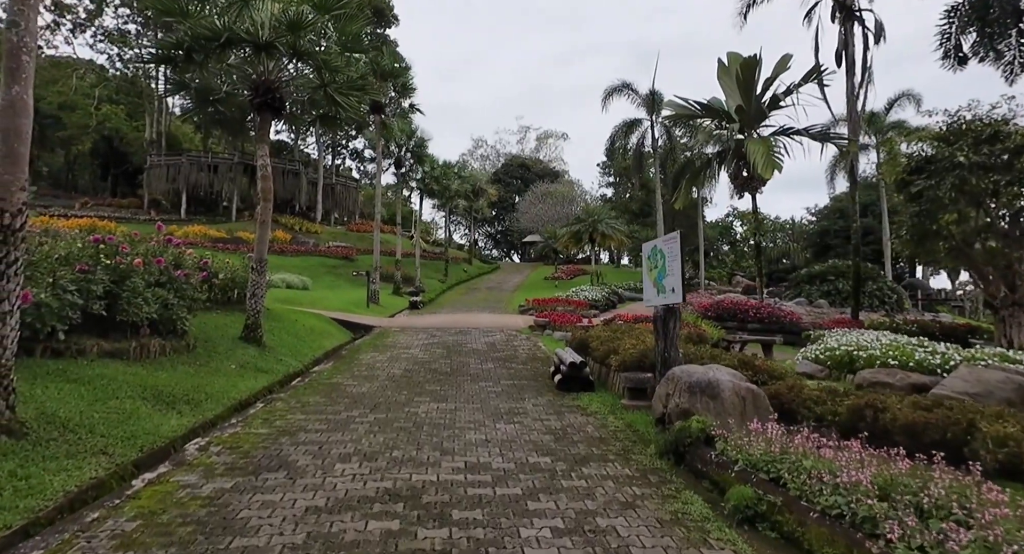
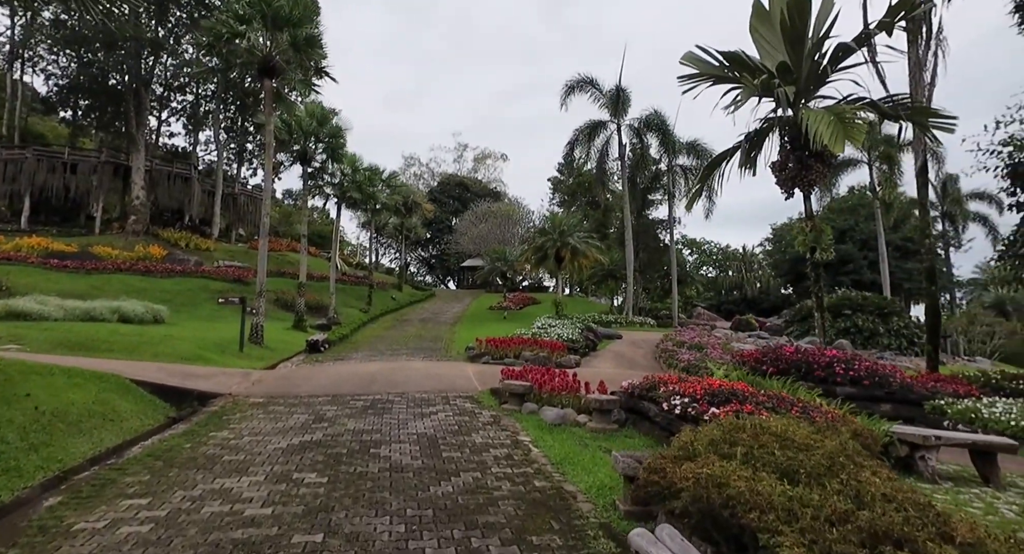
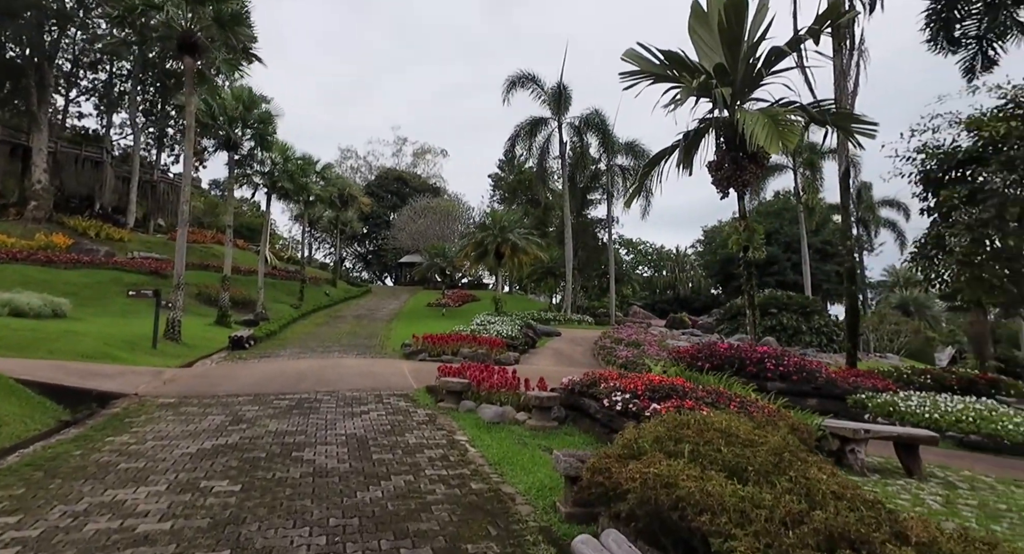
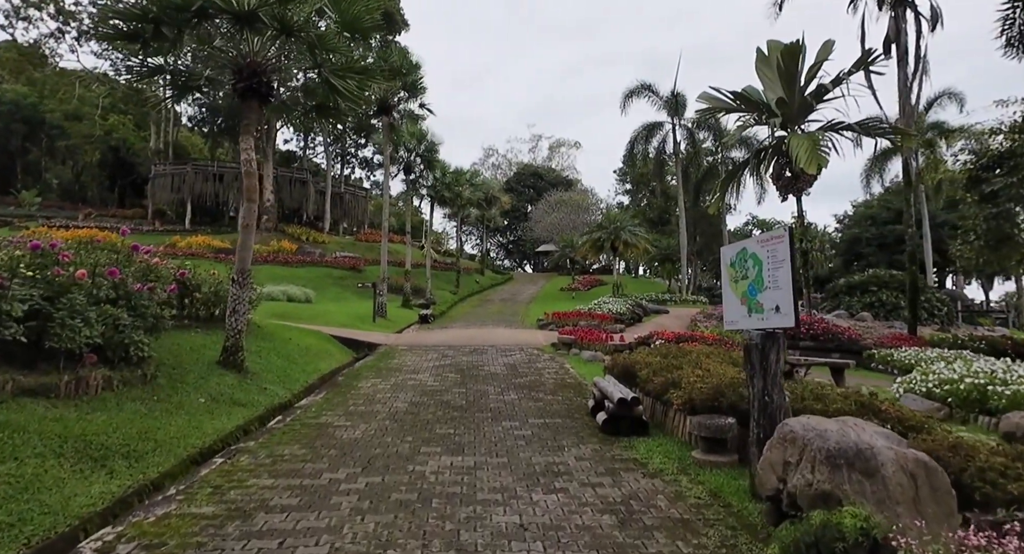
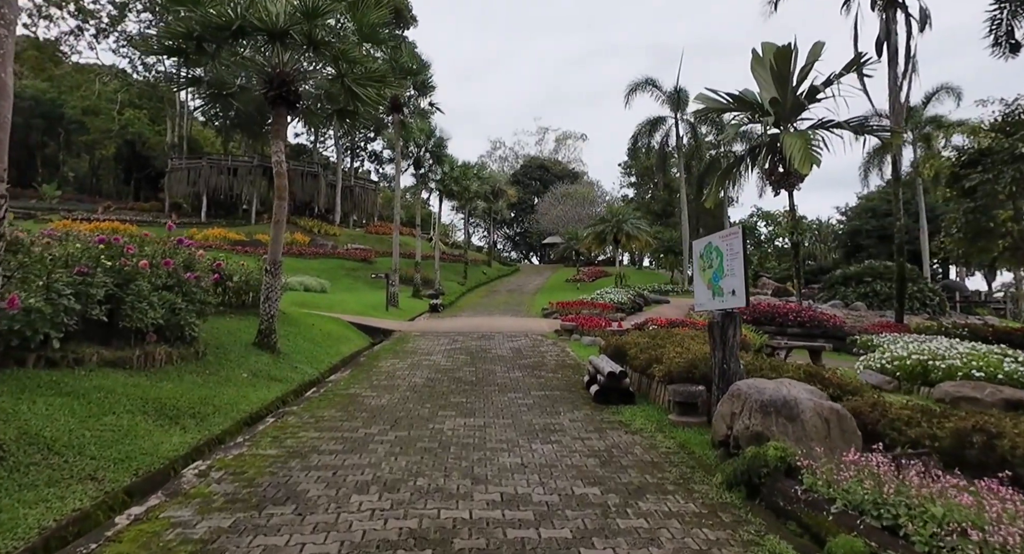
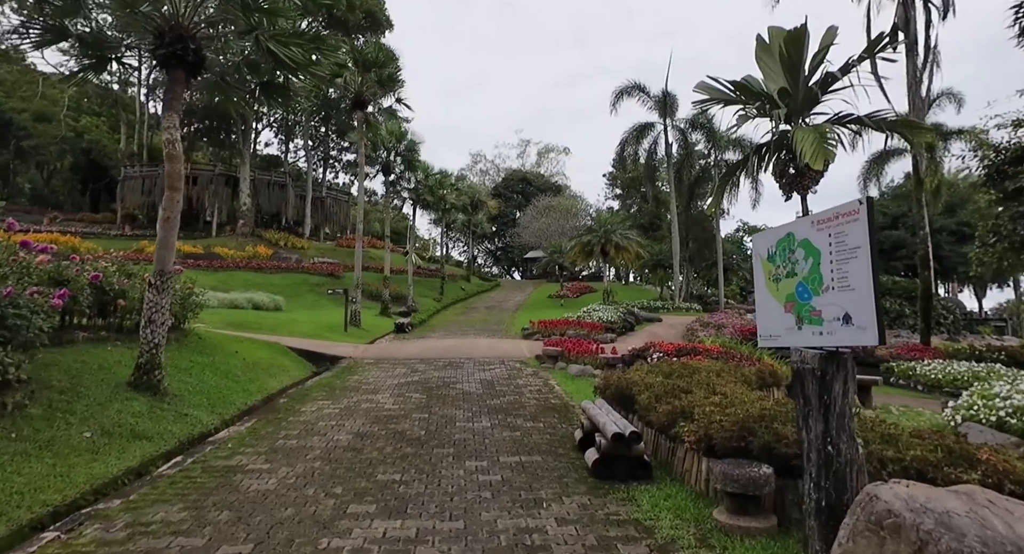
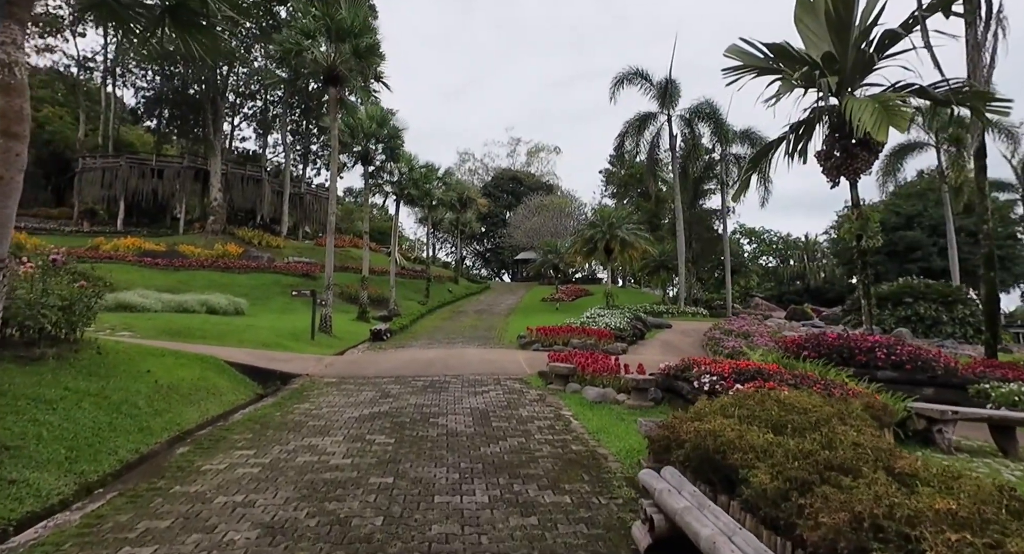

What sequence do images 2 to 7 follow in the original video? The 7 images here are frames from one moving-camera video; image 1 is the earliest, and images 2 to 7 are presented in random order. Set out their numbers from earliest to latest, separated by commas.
5, 4, 6, 7, 2, 3
